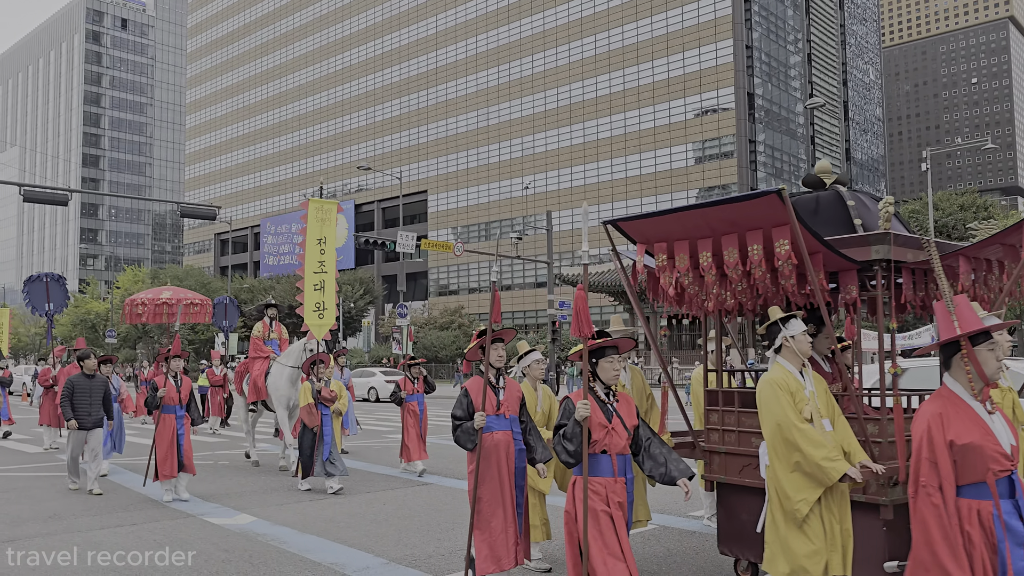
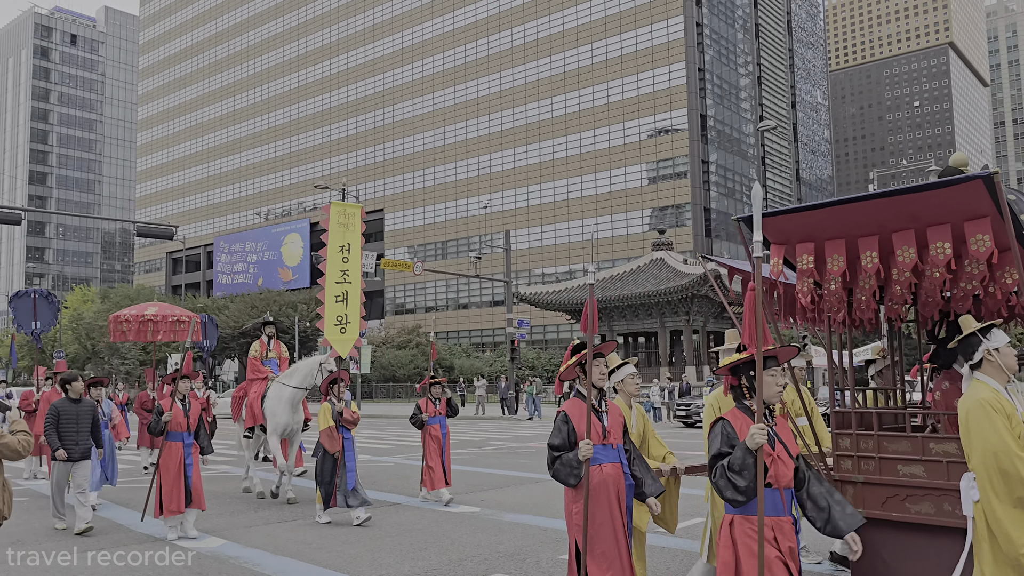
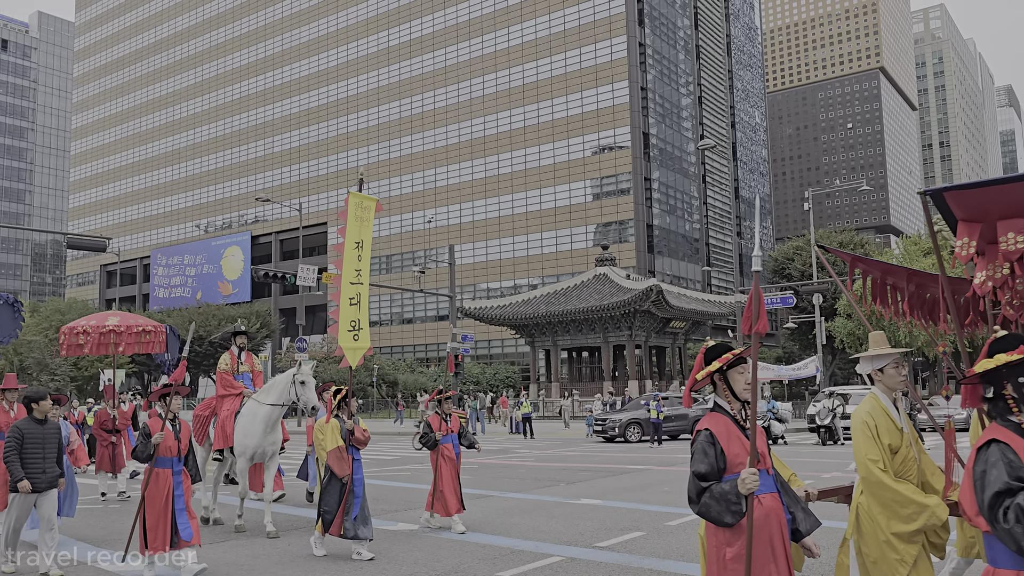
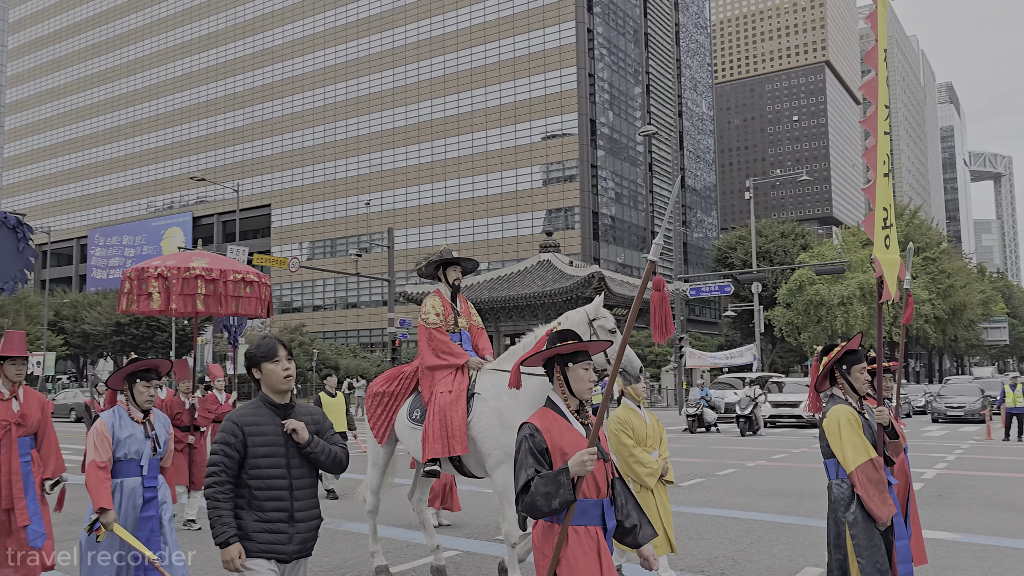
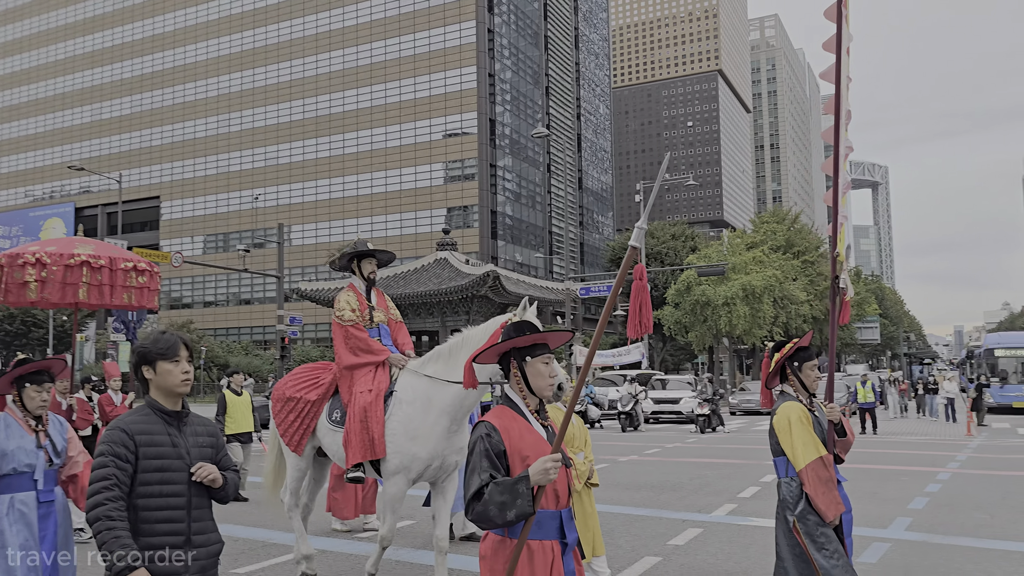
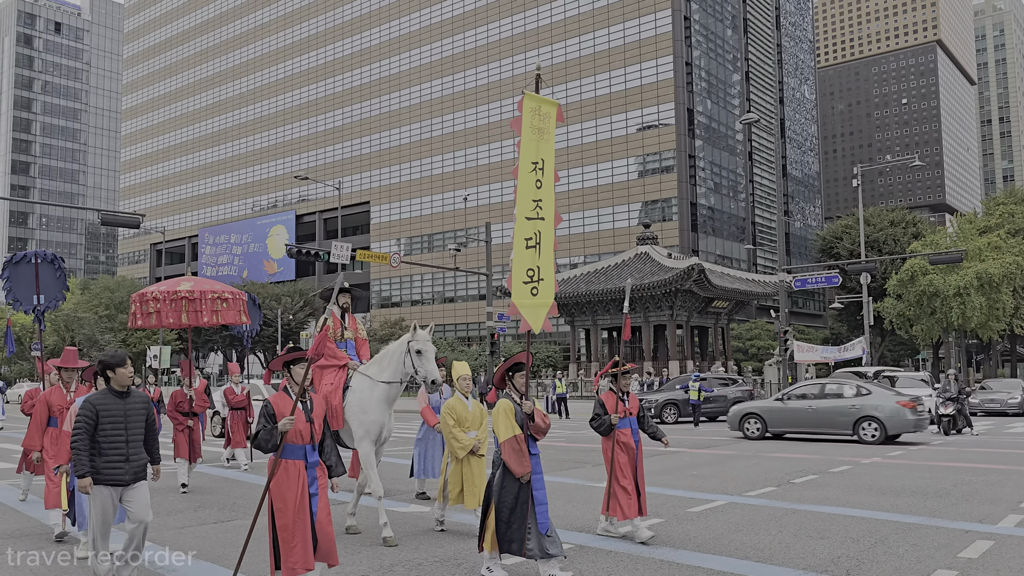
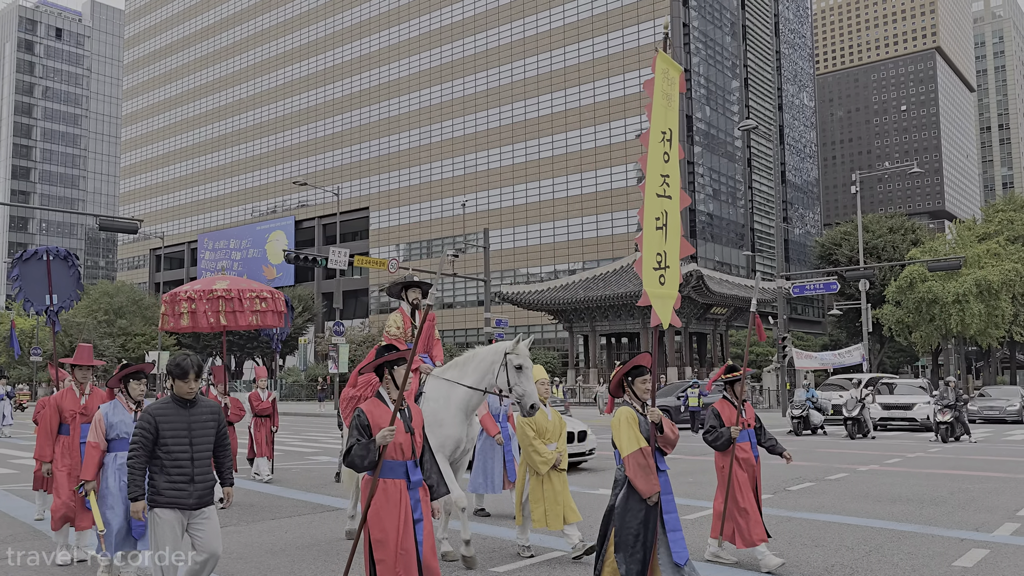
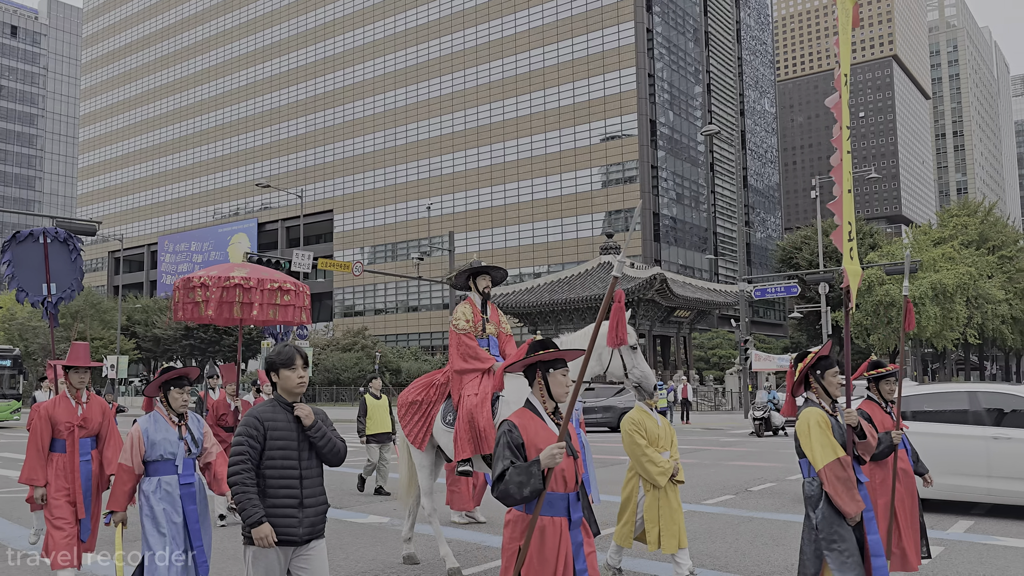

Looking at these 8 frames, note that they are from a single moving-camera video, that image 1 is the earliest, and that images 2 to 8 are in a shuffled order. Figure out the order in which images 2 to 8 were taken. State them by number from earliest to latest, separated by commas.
2, 3, 6, 7, 8, 4, 5
